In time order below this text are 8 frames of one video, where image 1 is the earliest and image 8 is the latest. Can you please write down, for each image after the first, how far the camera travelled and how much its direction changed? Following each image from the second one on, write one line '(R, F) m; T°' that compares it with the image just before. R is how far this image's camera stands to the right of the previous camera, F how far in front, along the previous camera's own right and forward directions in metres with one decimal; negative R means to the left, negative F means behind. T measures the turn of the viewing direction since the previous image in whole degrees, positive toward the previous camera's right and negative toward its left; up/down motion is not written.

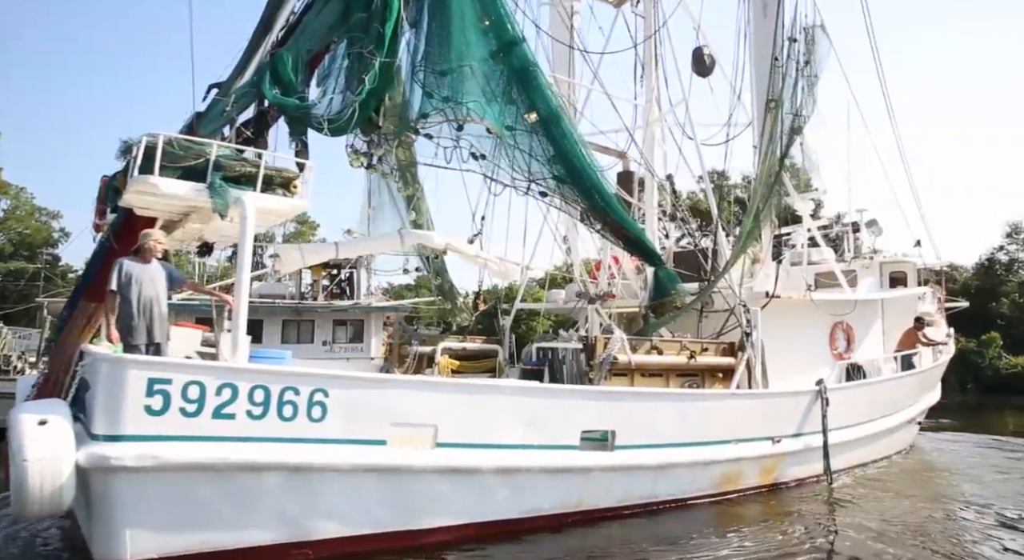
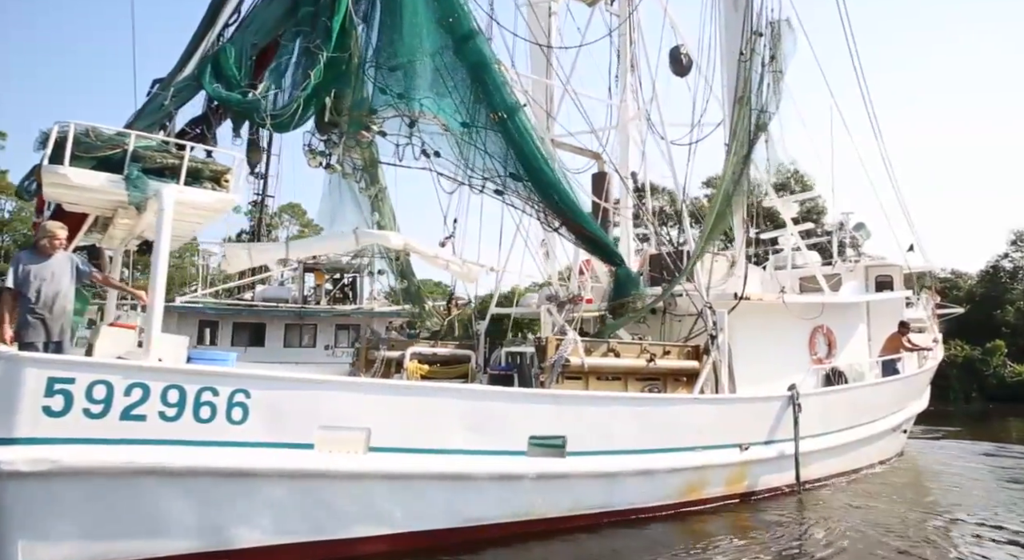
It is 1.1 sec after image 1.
(+0.4, +0.2) m; 0°
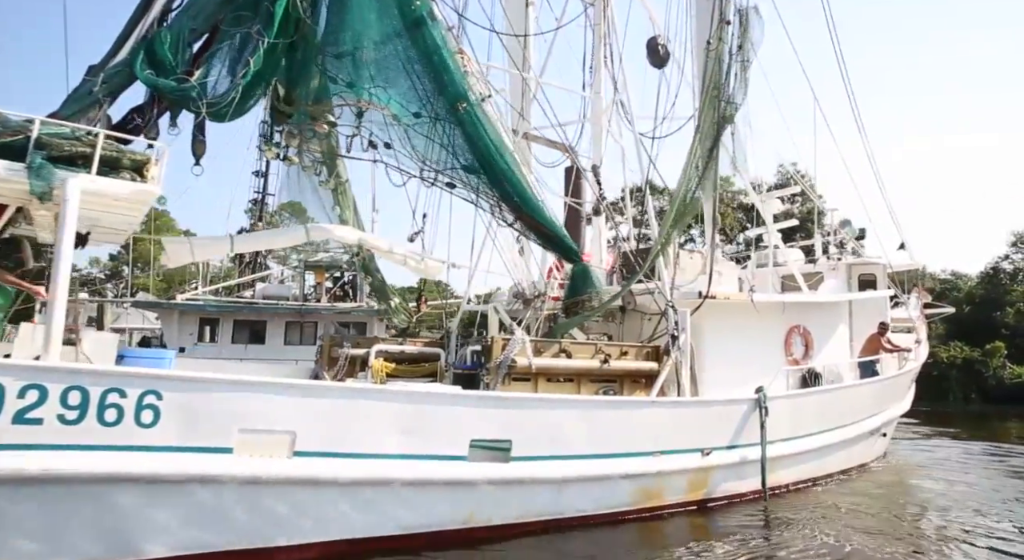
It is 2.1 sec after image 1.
(+0.4, +0.2) m; 0°
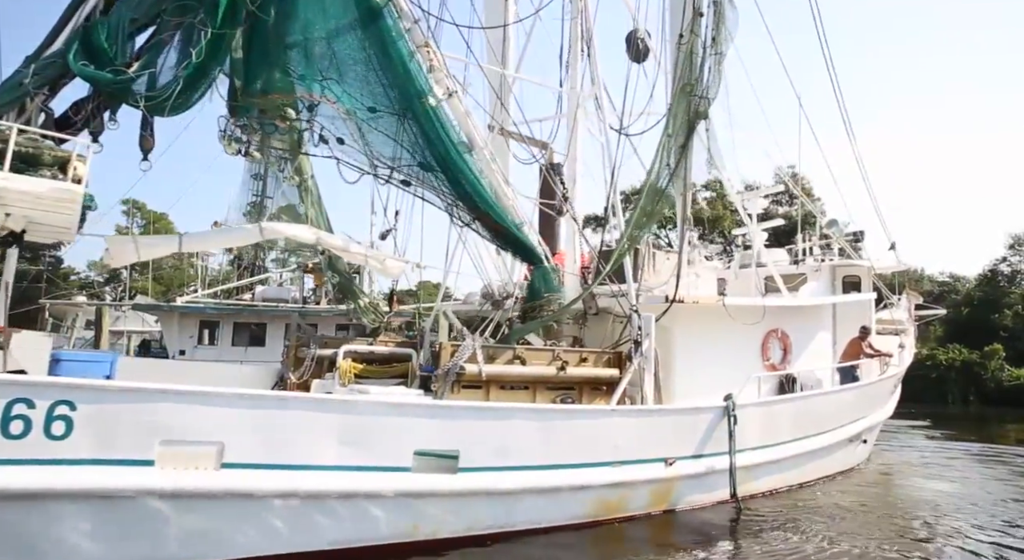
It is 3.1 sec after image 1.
(+0.3, +0.2) m; 0°
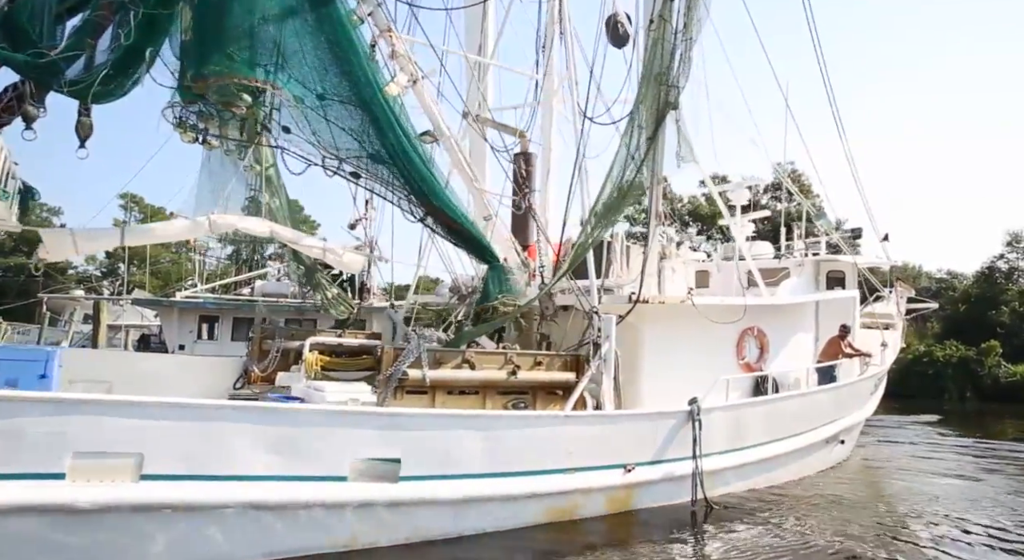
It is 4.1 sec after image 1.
(+0.4, +0.2) m; 0°
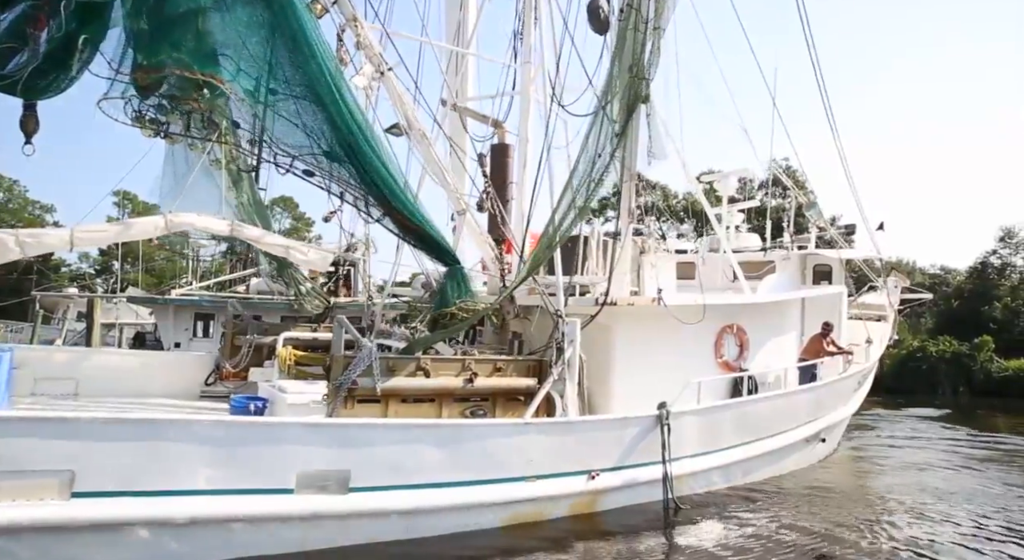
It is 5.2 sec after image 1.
(+0.3, +0.2) m; 0°
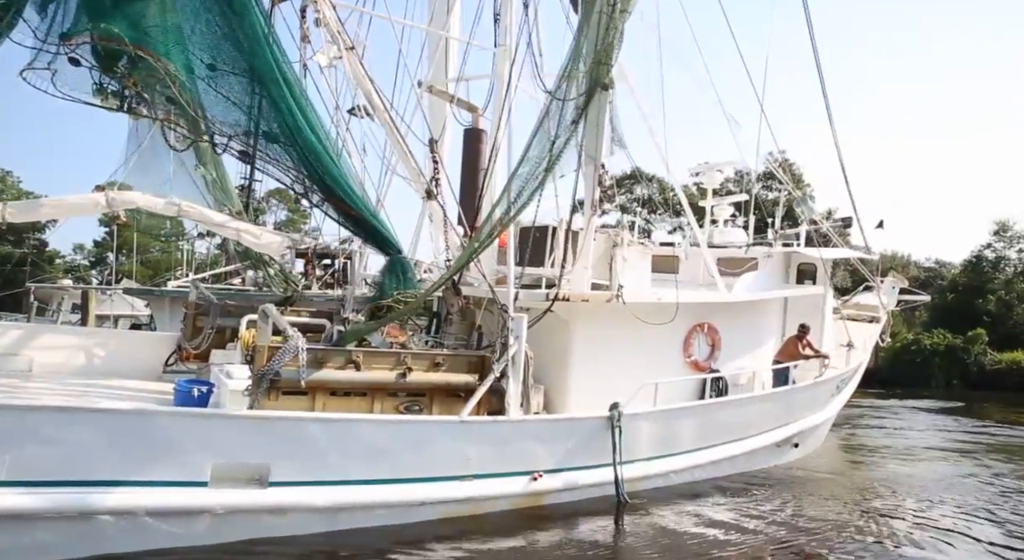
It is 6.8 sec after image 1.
(+0.4, +0.2) m; 0°
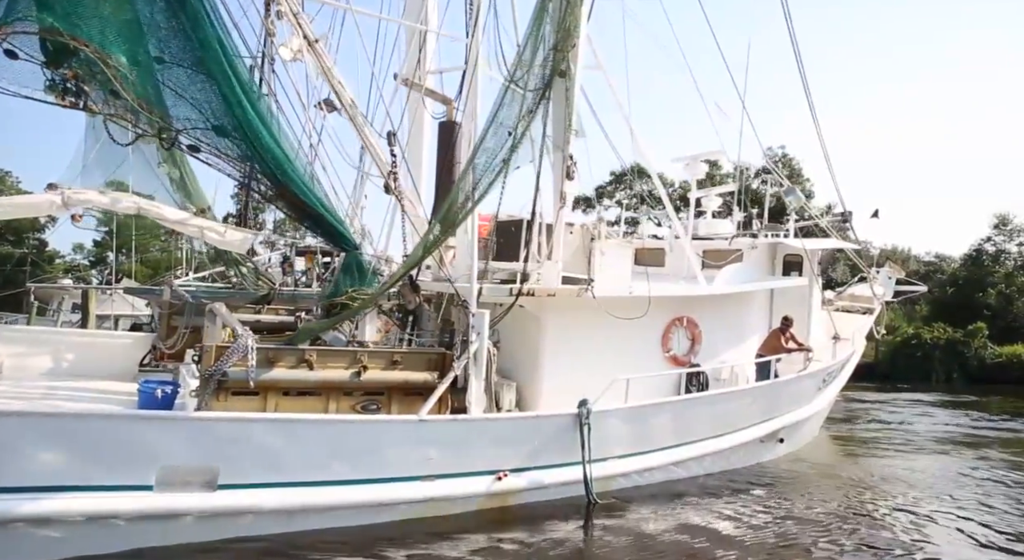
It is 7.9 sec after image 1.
(+0.3, +0.1) m; 0°
